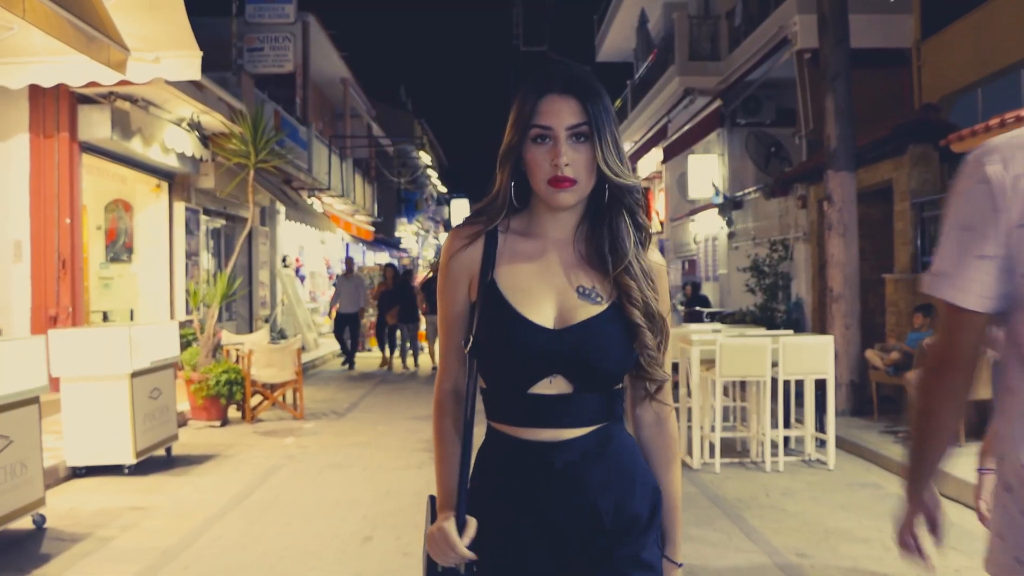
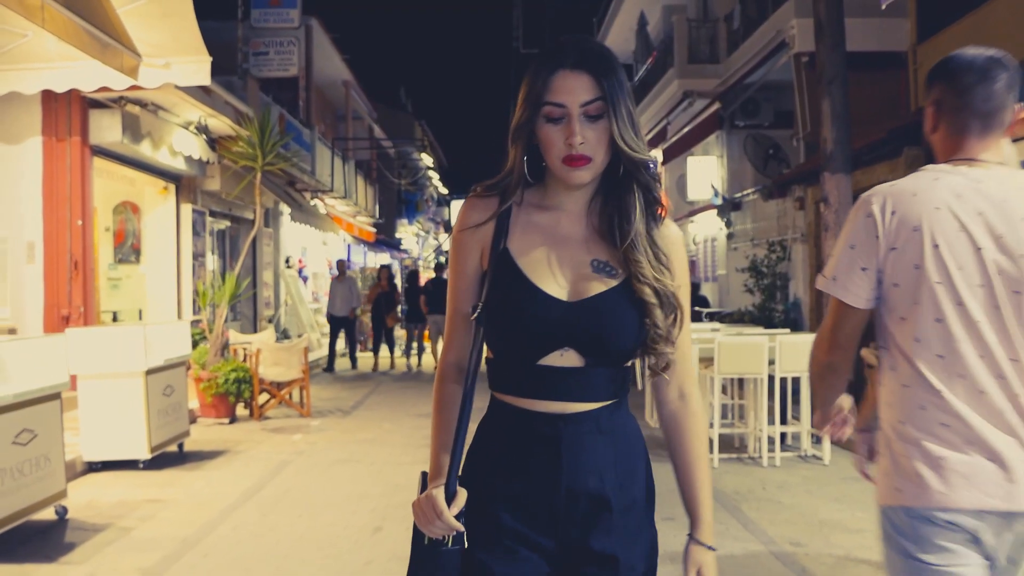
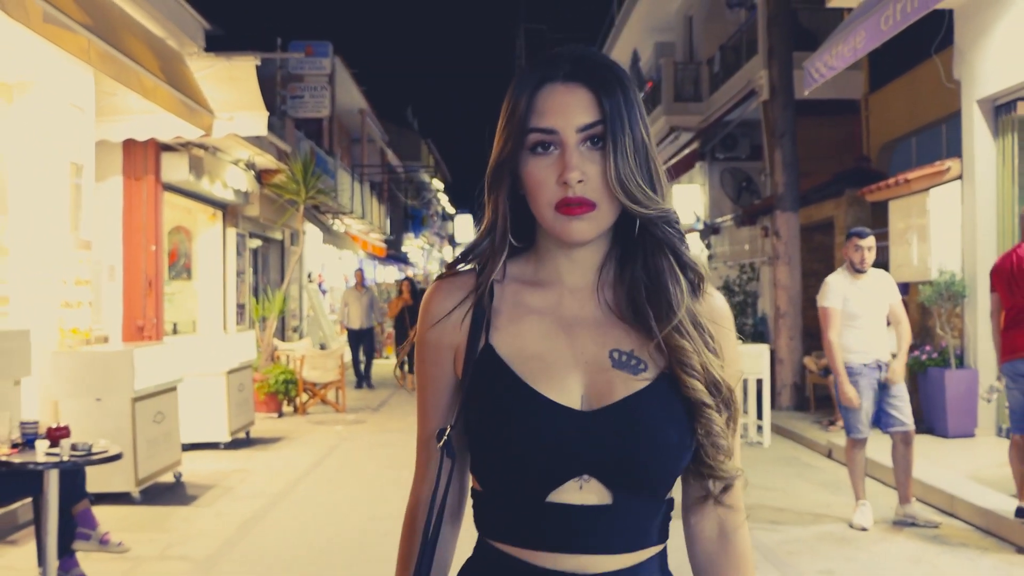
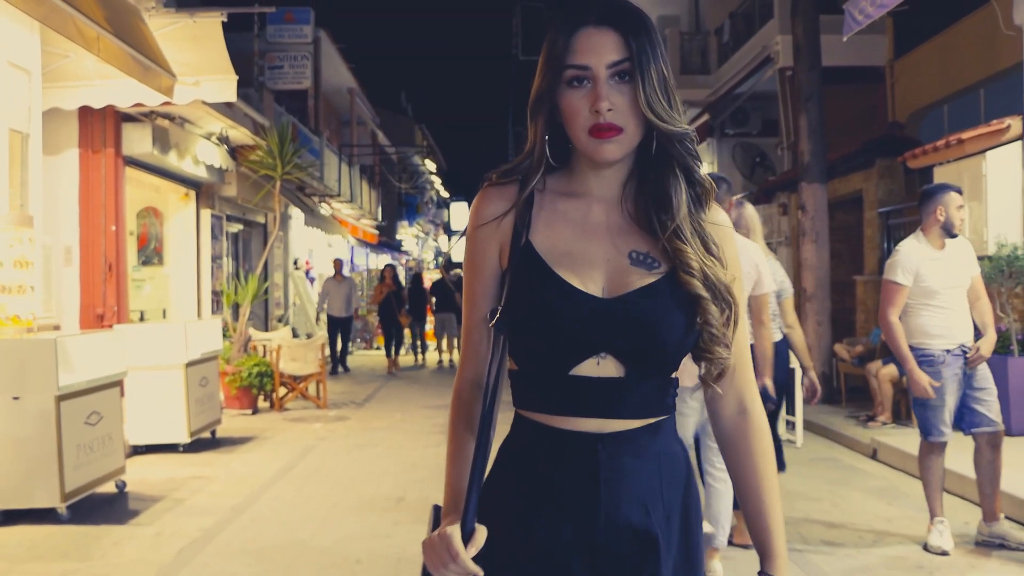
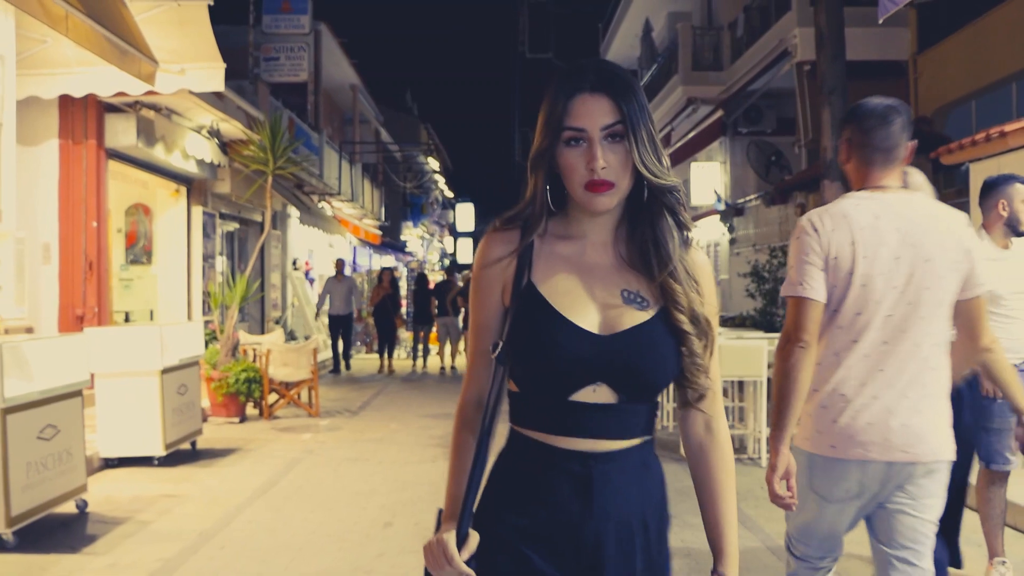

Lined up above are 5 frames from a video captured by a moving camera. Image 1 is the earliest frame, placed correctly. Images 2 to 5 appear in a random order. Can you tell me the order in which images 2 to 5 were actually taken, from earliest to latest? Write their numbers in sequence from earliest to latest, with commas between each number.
2, 5, 4, 3
